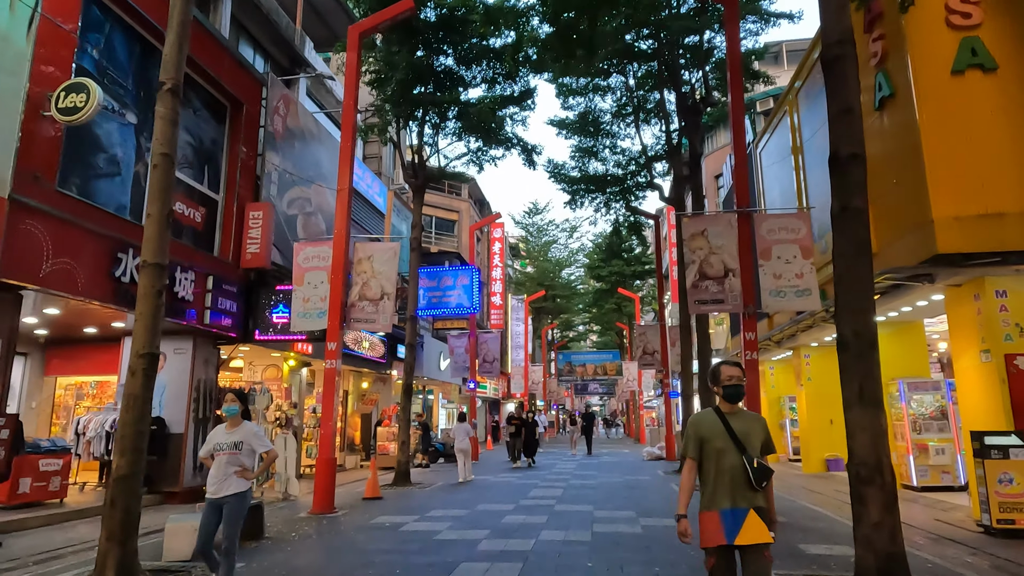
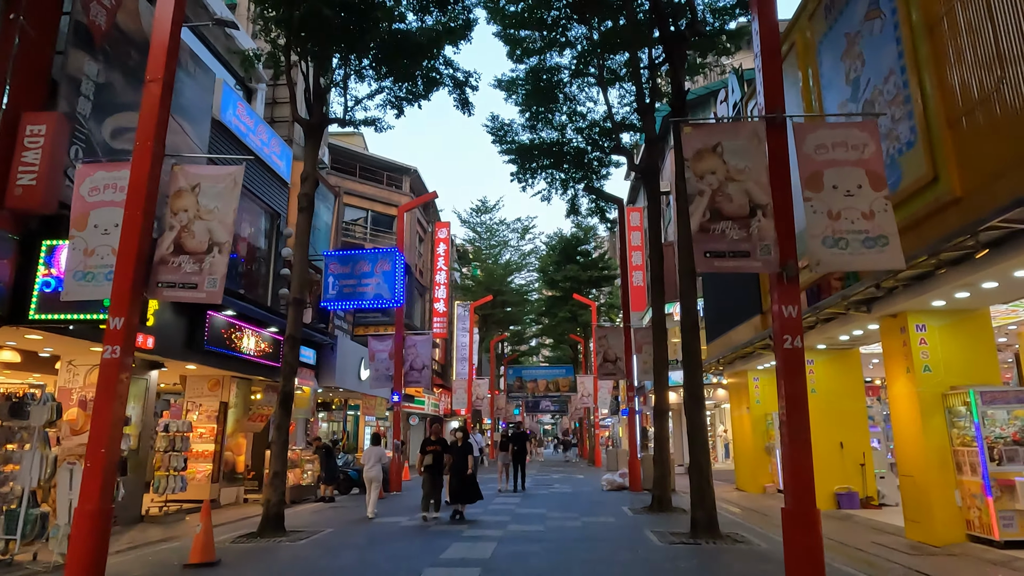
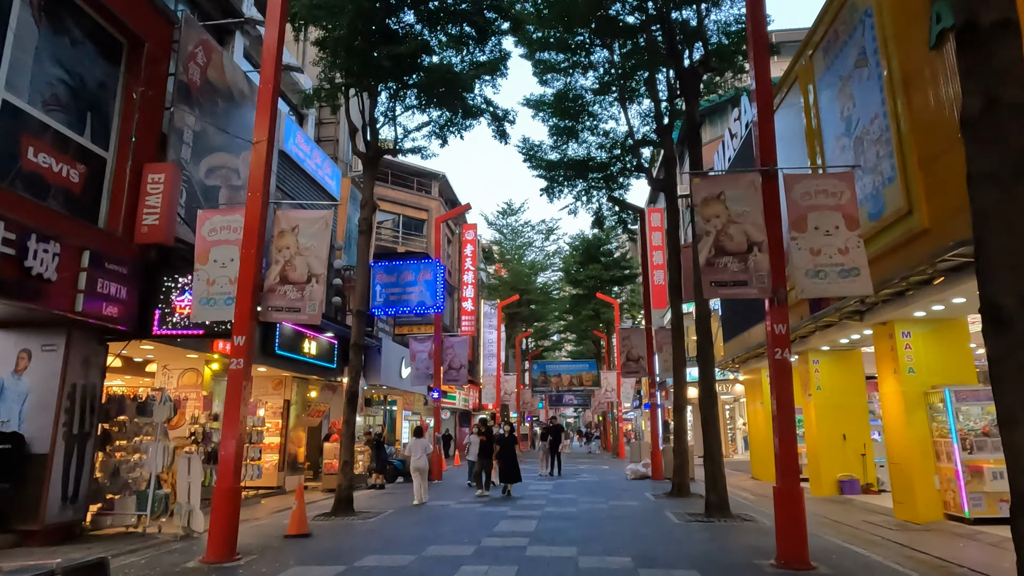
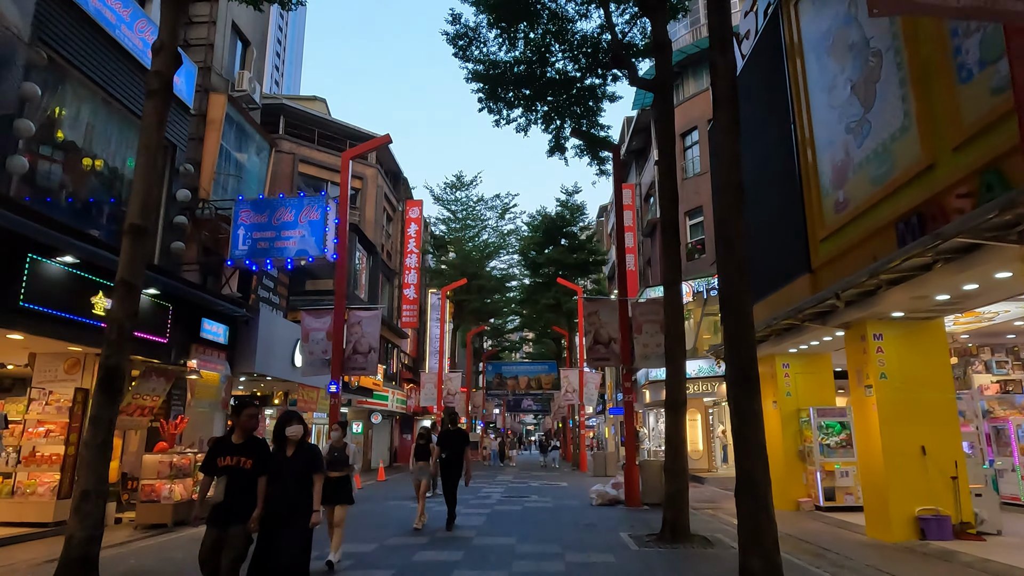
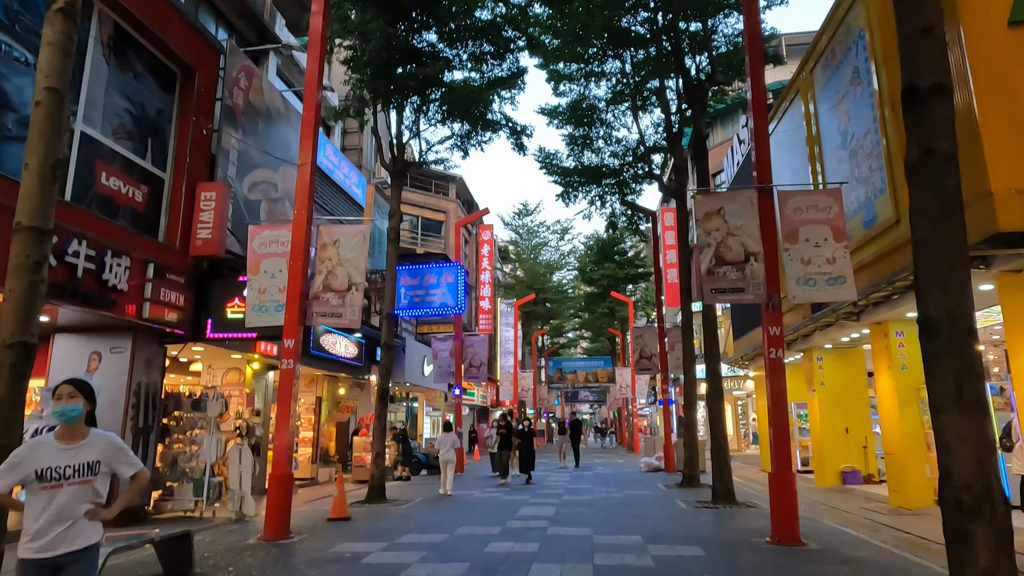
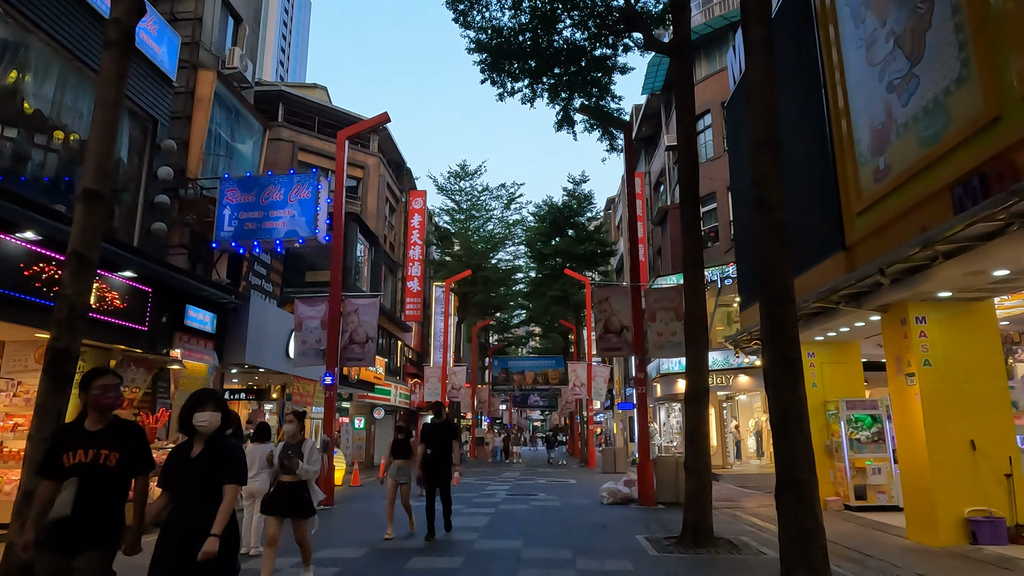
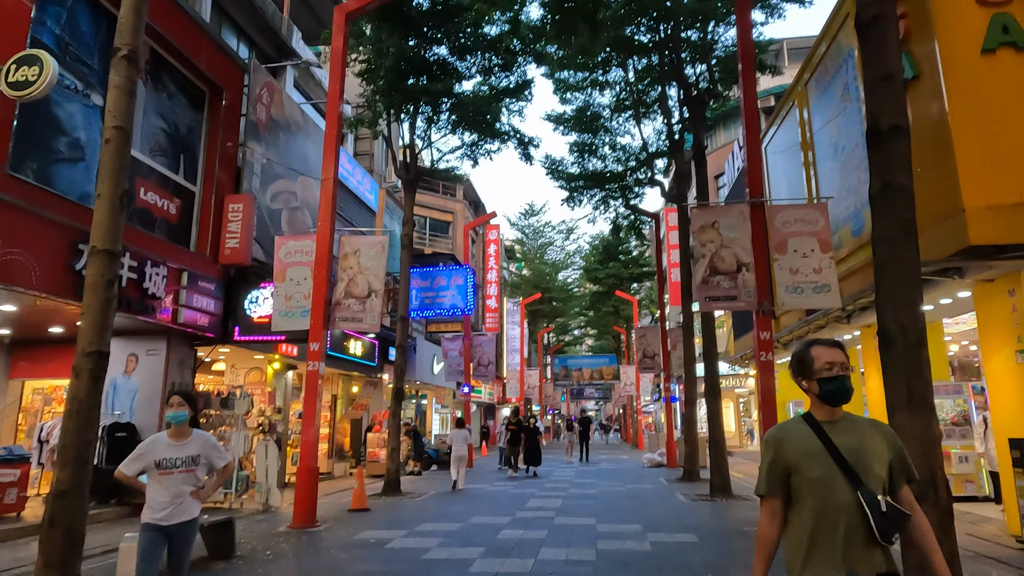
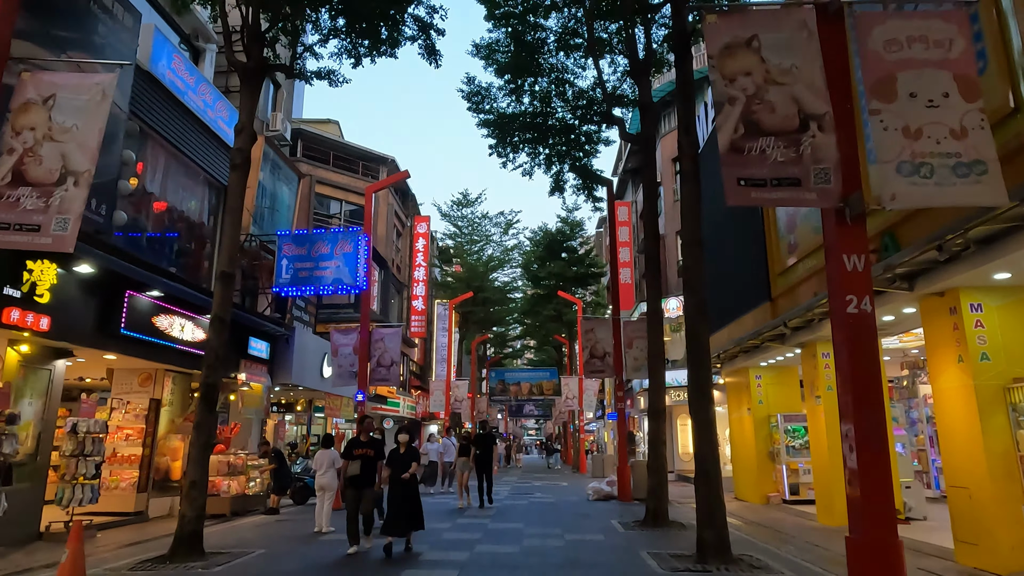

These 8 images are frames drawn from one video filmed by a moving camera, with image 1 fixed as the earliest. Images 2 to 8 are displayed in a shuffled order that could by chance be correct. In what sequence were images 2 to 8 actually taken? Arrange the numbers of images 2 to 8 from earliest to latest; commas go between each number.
7, 5, 3, 2, 8, 4, 6
